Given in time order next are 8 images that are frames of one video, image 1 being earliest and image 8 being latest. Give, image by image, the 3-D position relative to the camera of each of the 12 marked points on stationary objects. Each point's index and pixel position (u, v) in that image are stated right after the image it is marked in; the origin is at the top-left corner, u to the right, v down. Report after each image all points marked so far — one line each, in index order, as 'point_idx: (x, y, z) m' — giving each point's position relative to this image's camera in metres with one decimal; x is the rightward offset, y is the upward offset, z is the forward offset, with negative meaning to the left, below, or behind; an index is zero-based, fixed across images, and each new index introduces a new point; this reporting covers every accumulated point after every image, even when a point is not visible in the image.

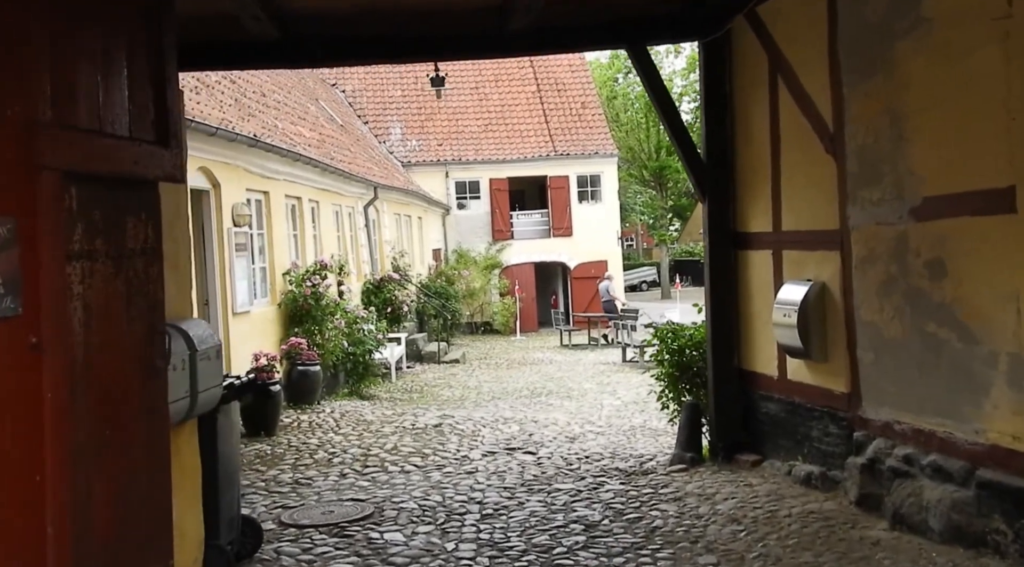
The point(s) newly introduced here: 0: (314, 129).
0: (-3.7, +2.9, +18.7) m
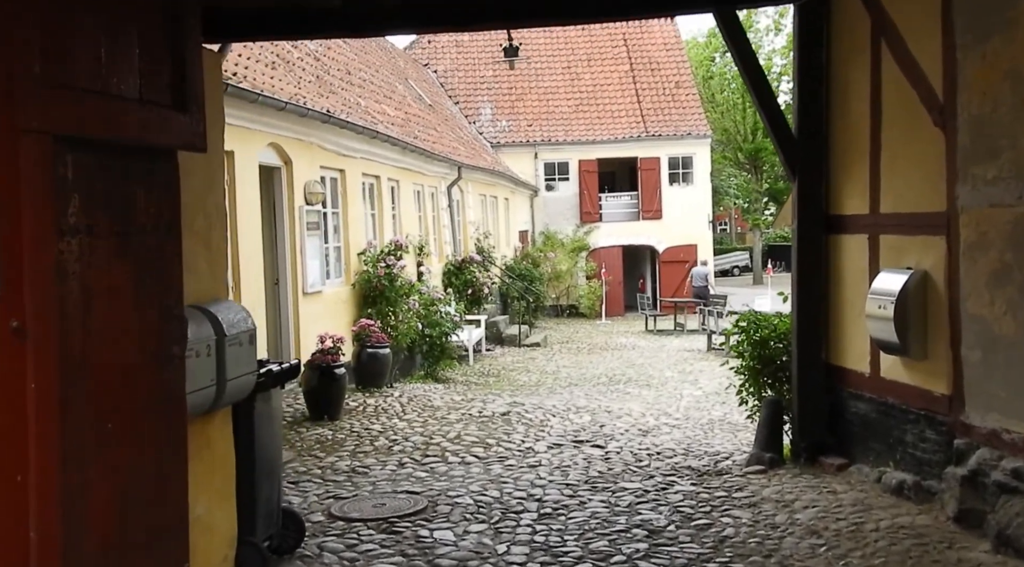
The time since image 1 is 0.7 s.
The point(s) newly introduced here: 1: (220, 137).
0: (-2.1, +3.3, +18.4) m
1: (-1.4, +0.7, +4.8) m
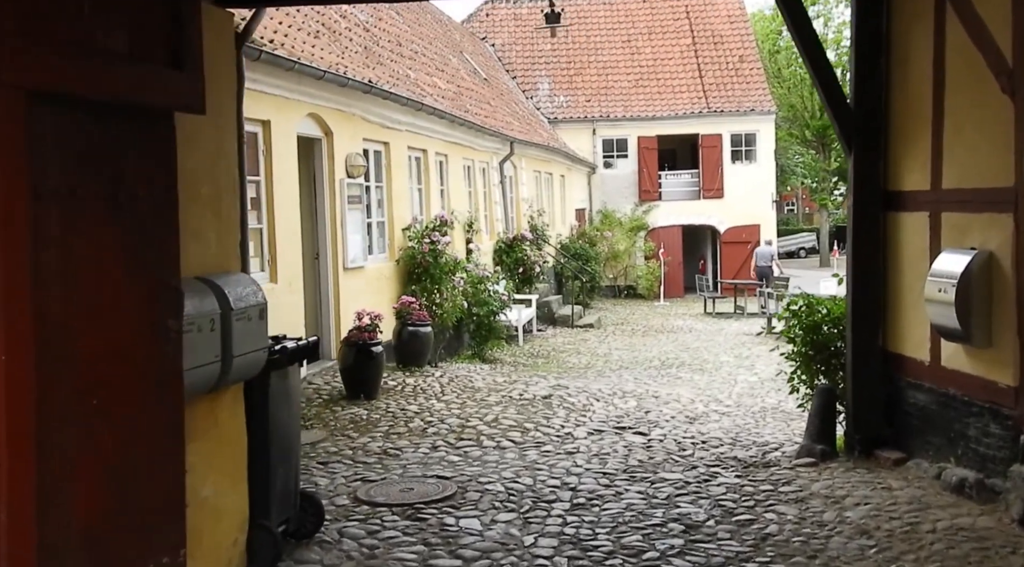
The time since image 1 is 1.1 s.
0: (-1.1, +3.7, +18.1) m
1: (-1.3, +0.8, +4.6) m
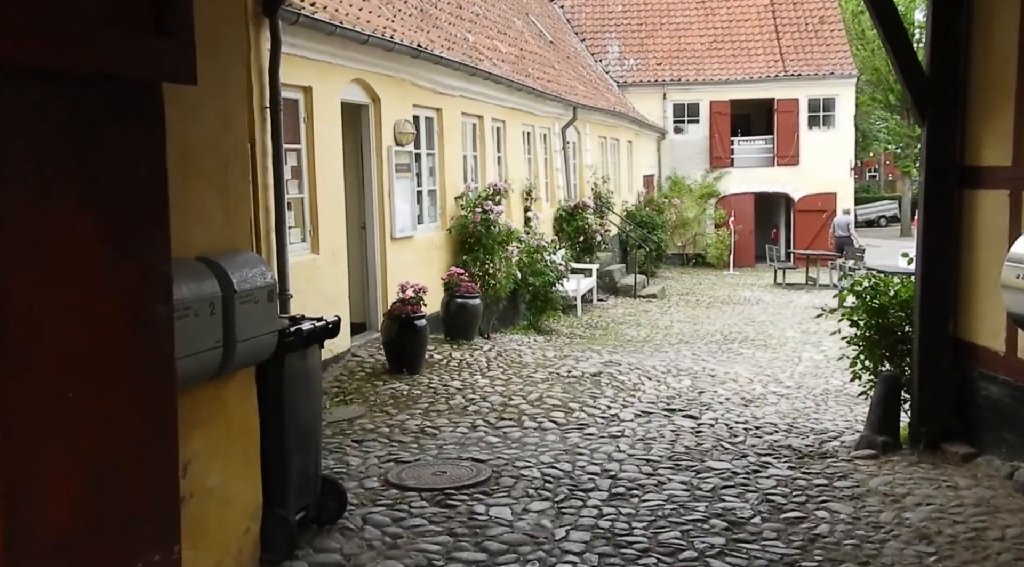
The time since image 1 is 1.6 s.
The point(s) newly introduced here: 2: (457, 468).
0: (+0.1, +4.3, +17.7) m
1: (-1.2, +0.9, +4.3) m
2: (-0.3, -1.2, +6.3) m
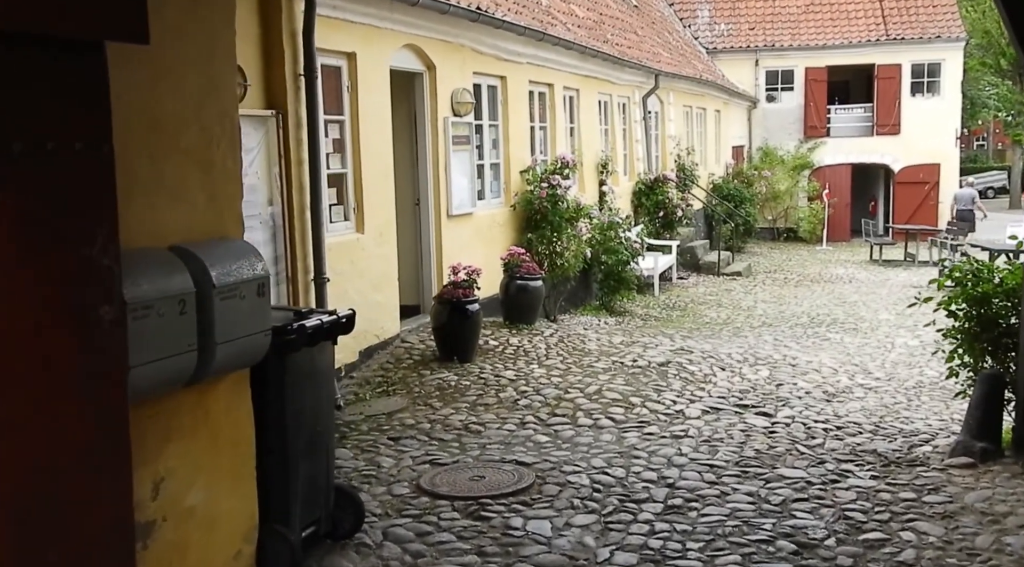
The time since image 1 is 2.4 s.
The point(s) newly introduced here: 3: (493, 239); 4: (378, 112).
0: (+1.4, +4.7, +16.9) m
1: (-1.1, +1.0, +3.8) m
2: (-0.1, -1.1, +5.7) m
3: (-0.2, +0.5, +10.3) m
4: (-1.1, +1.4, +8.0) m
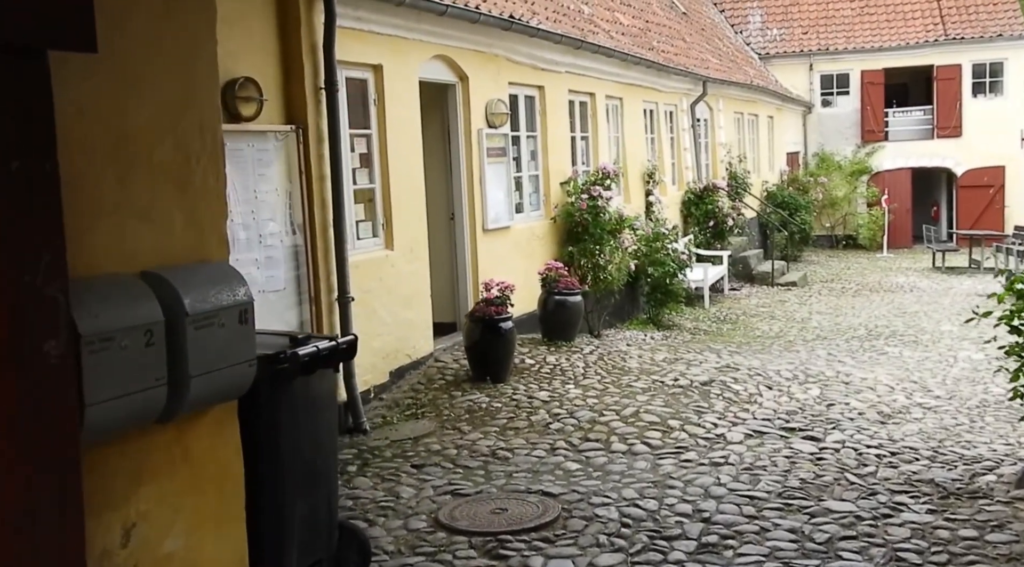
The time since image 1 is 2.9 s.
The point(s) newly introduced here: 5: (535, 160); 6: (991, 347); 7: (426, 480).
0: (+2.1, +4.5, +16.5) m
1: (-1.1, +0.9, +3.5) m
2: (+0.1, -1.2, +5.4) m
3: (+0.2, +0.3, +10.0) m
4: (-0.8, +1.3, +7.8) m
5: (+0.2, +1.3, +10.4) m
6: (+5.3, -0.7, +11.1) m
7: (-0.5, -1.2, +5.8) m
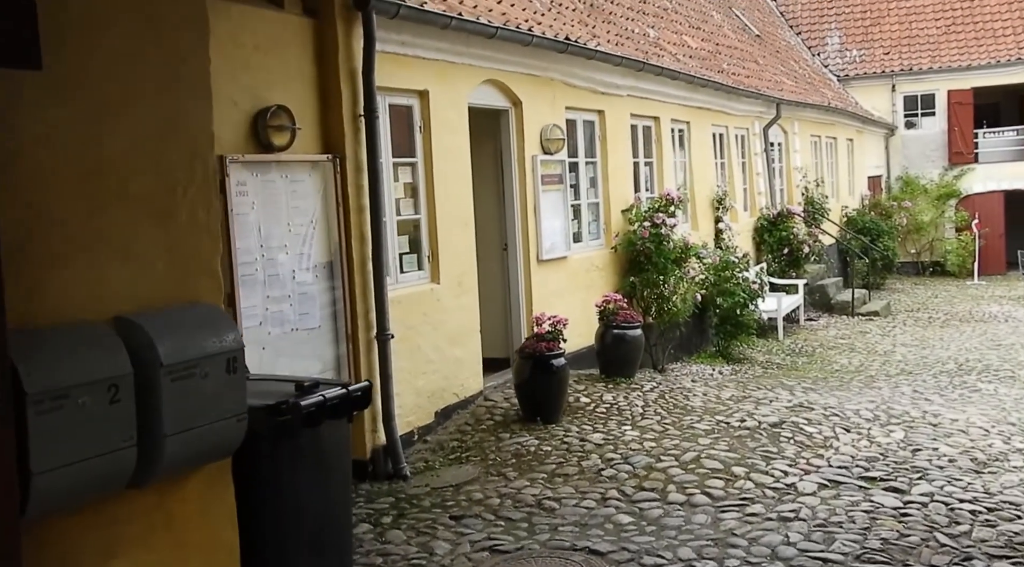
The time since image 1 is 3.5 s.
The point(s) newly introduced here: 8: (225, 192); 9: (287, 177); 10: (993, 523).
0: (+3.2, +4.0, +16.0) m
1: (-1.0, +0.7, +3.2) m
2: (+0.3, -1.4, +4.9) m
3: (+0.7, 0.0, +9.5) m
4: (-0.4, +1.0, +7.4) m
5: (+0.8, +1.0, +9.9) m
6: (+6.0, -1.0, +10.1) m
7: (-0.3, -1.4, +5.4) m
8: (-1.5, +0.5, +5.1) m
9: (-1.3, +0.6, +5.7) m
10: (+2.6, -1.3, +5.3) m
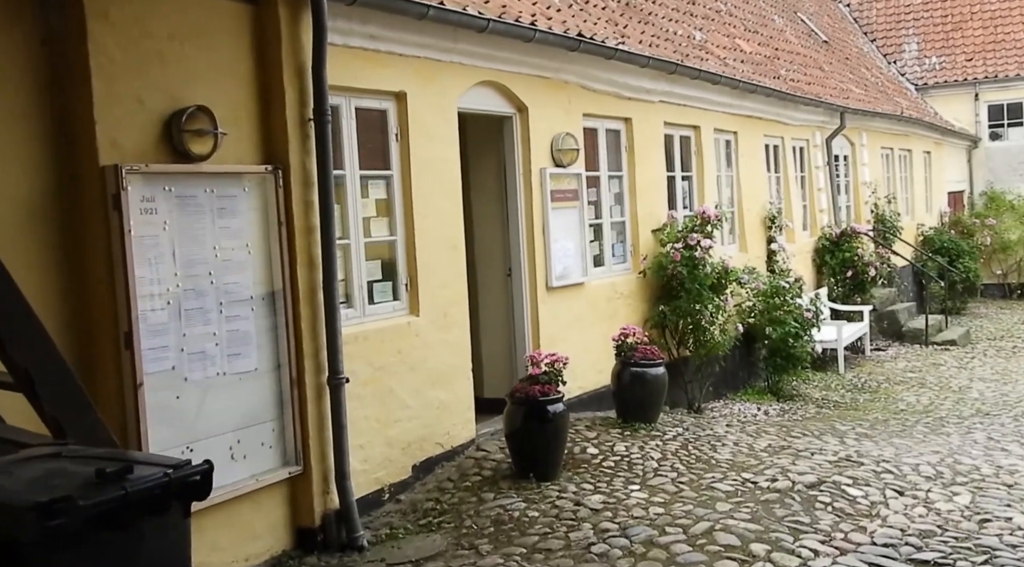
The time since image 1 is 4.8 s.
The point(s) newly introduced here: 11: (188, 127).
0: (+3.8, +3.6, +14.8) m
1: (-1.4, +0.6, +2.3) m
2: (0.0, -1.6, +3.8) m
3: (+0.9, -0.3, +8.4) m
4: (-0.5, +0.8, +6.4) m
5: (+1.0, +0.7, +8.9) m
6: (+6.1, -1.3, +8.7) m
7: (-0.5, -1.5, +4.4) m
8: (-1.7, +0.3, +4.2) m
9: (-1.5, +0.4, +4.8) m
10: (+2.4, -1.5, +4.1) m
11: (-1.5, +0.7, +4.7) m
